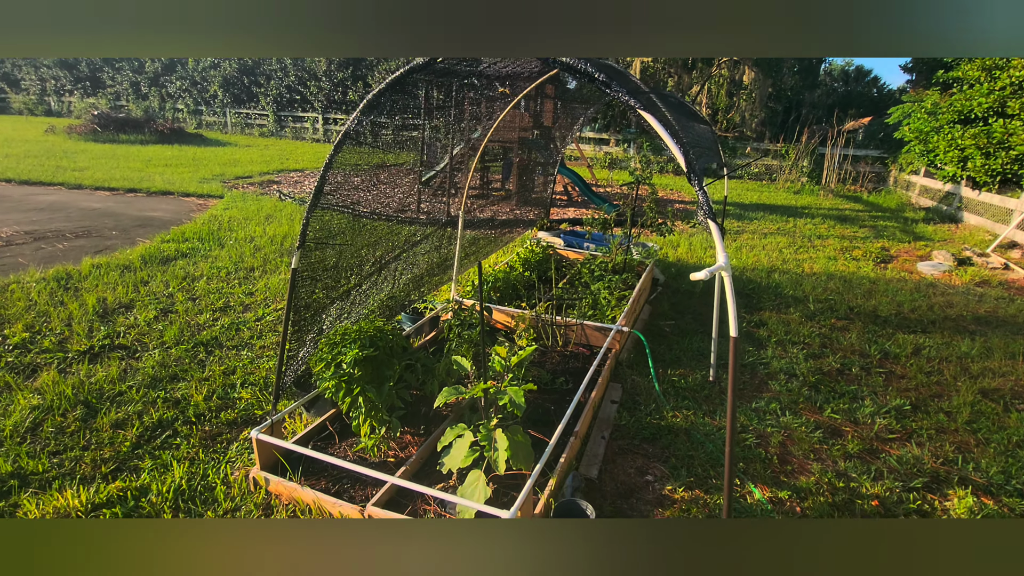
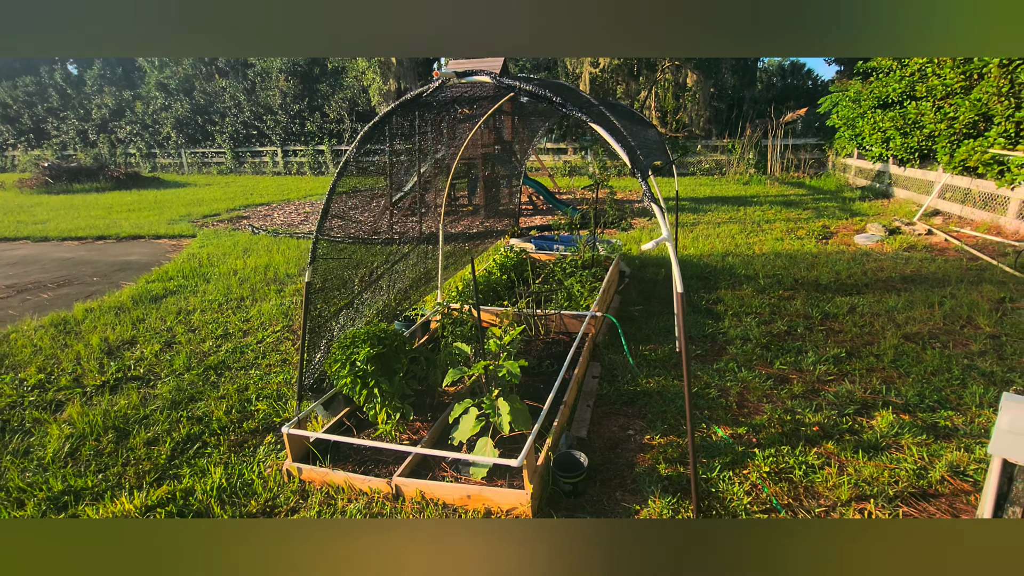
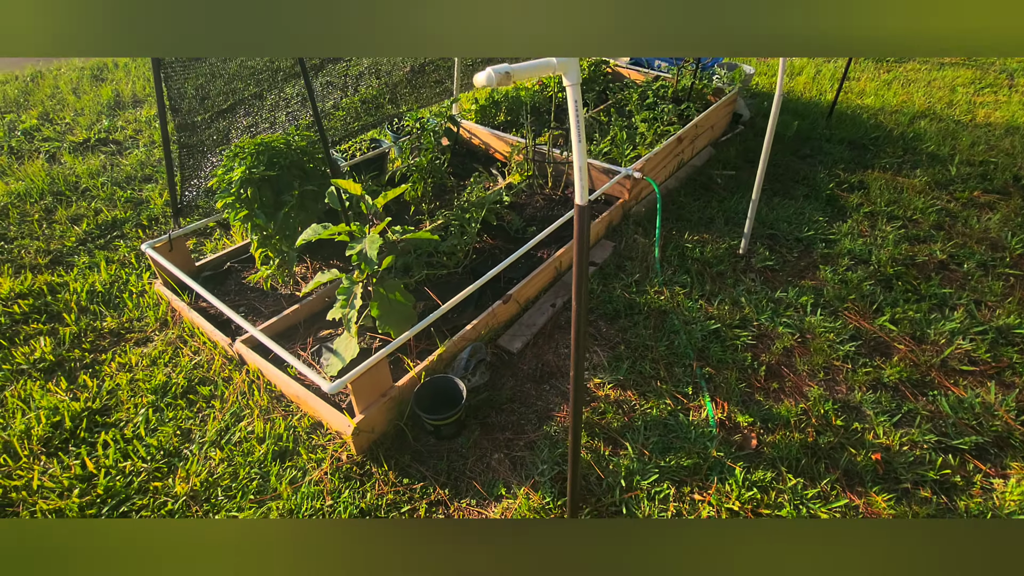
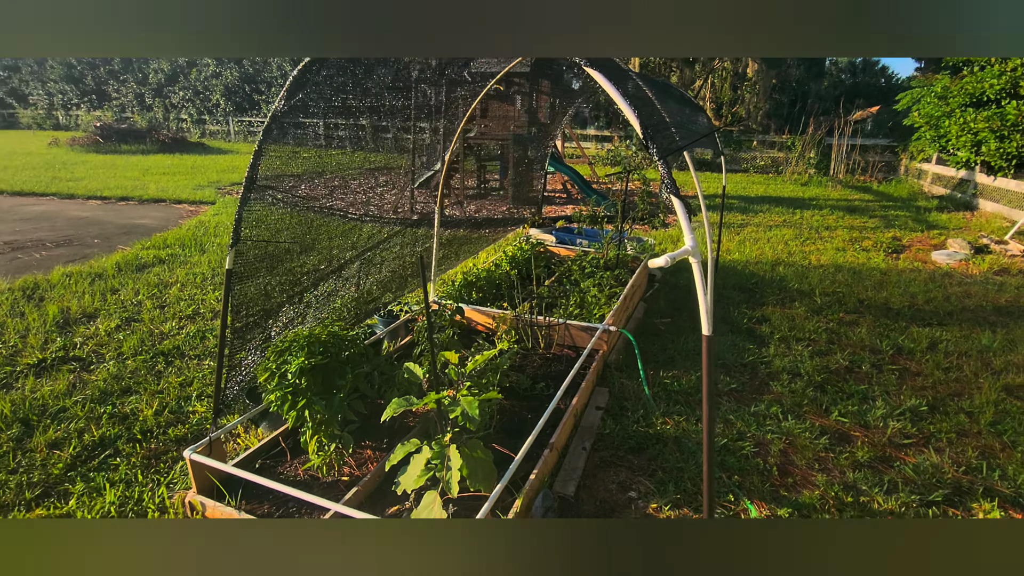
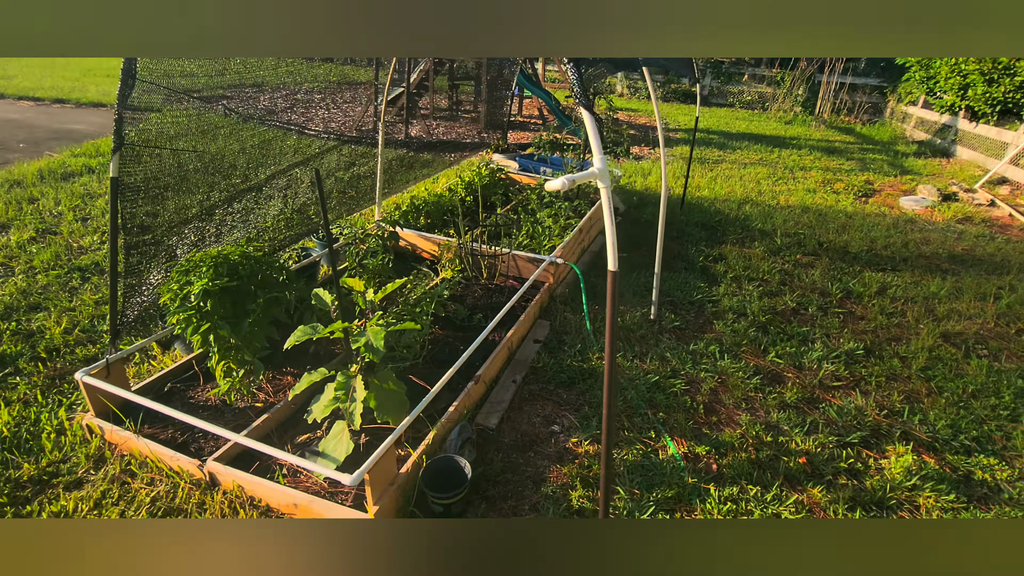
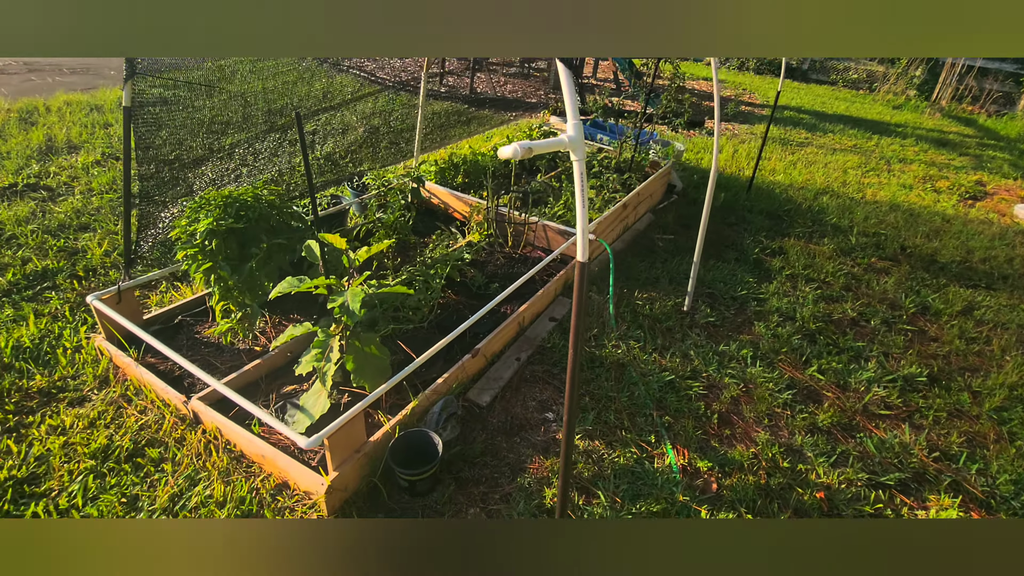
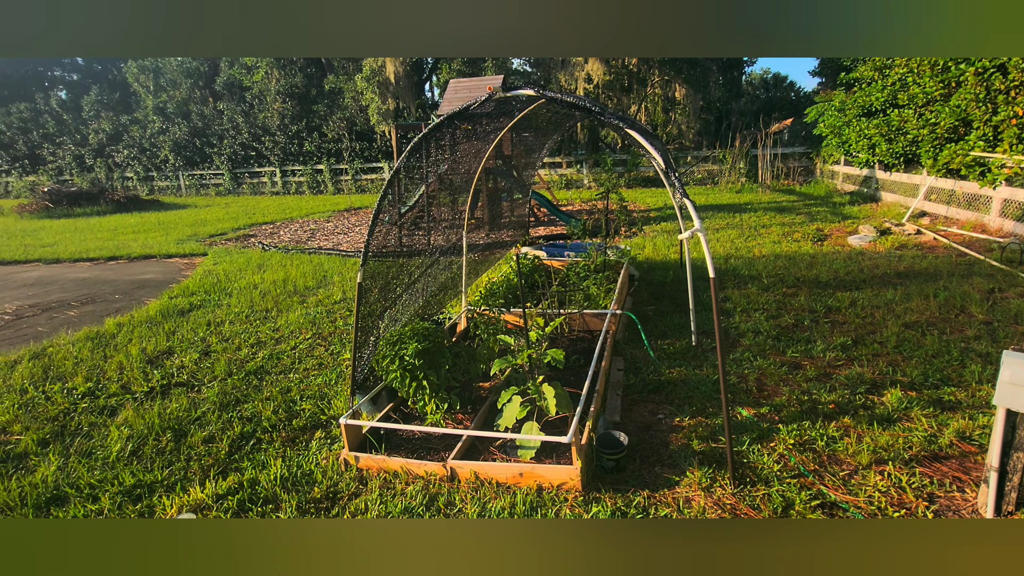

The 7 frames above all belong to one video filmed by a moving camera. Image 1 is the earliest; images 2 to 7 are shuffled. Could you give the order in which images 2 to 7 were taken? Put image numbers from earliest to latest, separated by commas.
2, 7, 4, 5, 6, 3
